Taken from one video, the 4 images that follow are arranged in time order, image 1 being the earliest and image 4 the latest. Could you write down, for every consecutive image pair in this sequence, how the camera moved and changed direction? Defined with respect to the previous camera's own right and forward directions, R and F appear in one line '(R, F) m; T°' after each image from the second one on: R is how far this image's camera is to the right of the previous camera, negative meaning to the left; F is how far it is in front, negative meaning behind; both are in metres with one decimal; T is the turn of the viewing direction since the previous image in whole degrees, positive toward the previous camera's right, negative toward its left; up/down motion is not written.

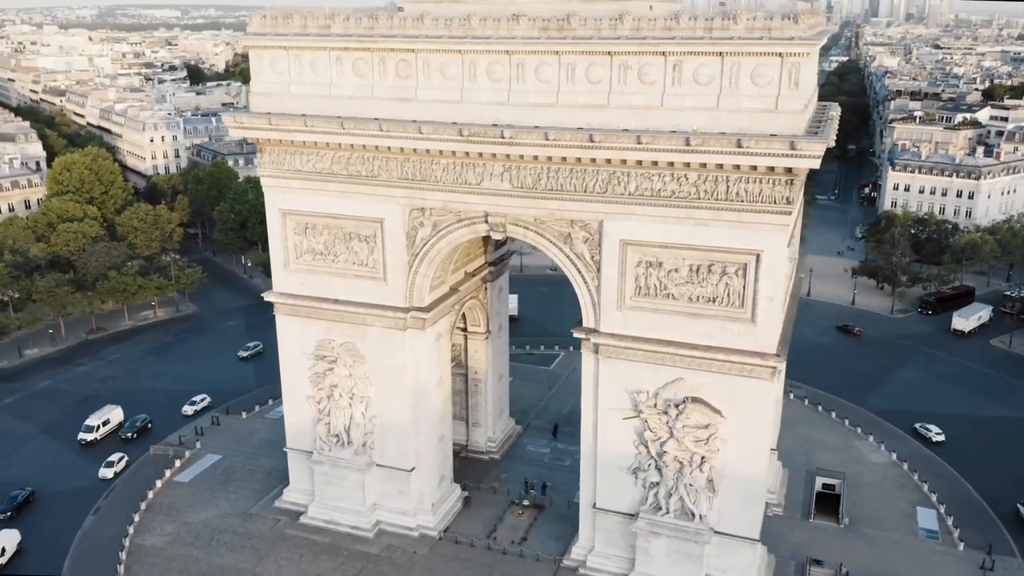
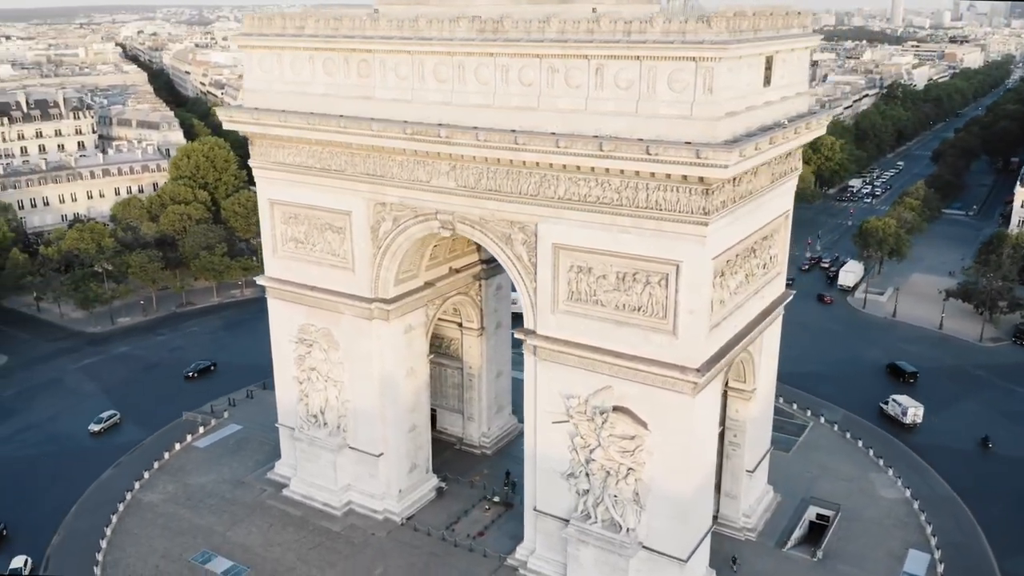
(+5.3, +0.2) m; -10°
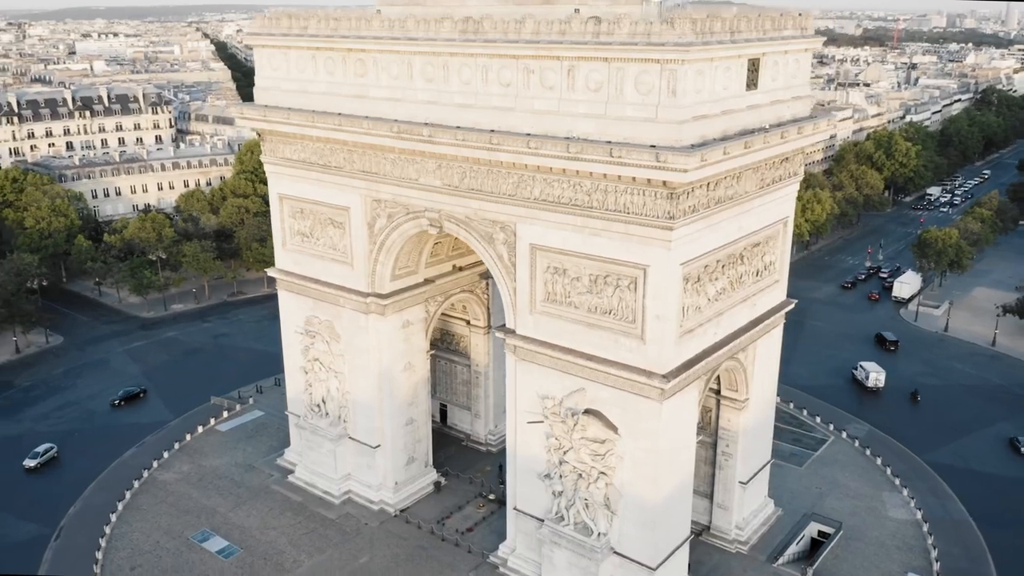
(+2.5, 0.0) m; -5°
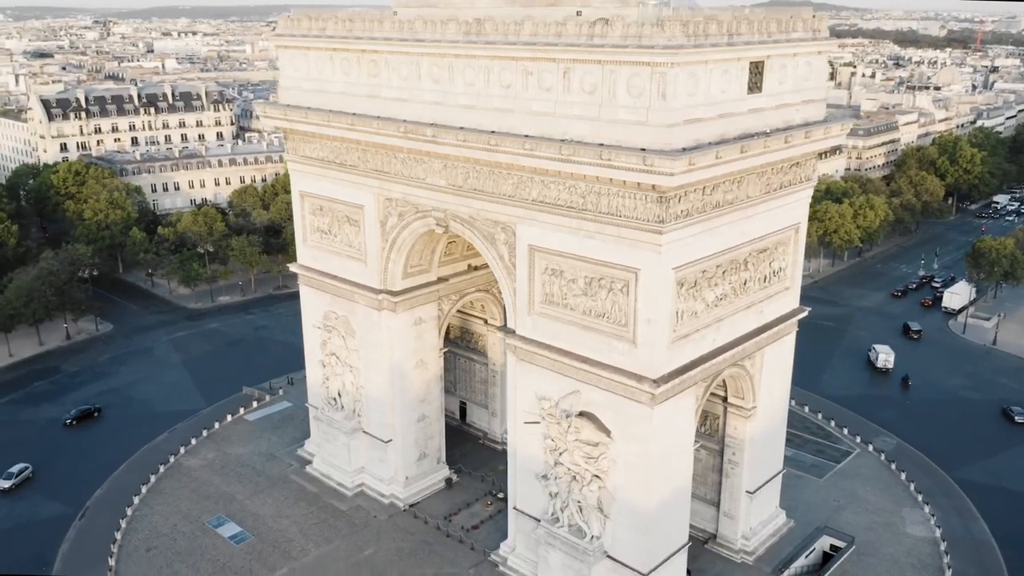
(+1.6, -0.1) m; -4°
